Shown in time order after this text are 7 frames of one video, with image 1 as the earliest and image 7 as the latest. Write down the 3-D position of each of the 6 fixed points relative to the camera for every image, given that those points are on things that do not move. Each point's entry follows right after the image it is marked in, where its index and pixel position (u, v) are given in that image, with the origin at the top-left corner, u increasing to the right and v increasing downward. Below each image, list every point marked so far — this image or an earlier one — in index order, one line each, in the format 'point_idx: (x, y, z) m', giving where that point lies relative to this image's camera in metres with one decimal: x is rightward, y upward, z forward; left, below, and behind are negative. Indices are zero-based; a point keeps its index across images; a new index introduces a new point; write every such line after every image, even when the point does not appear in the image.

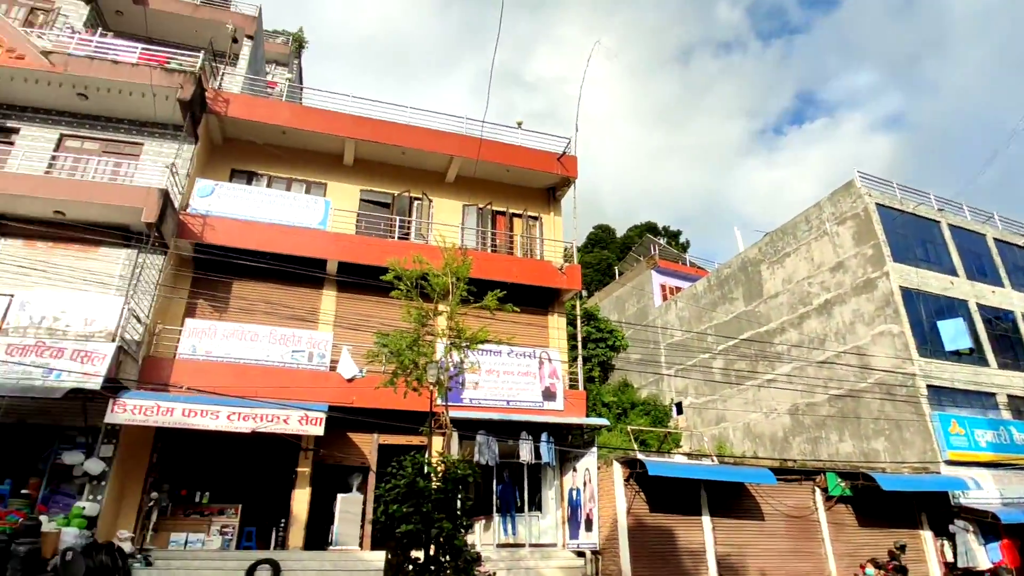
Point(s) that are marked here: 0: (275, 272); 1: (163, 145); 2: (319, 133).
0: (-5.9, +0.4, +15.4) m
1: (-8.6, +3.6, +15.3) m
2: (-5.1, +4.1, +16.4) m
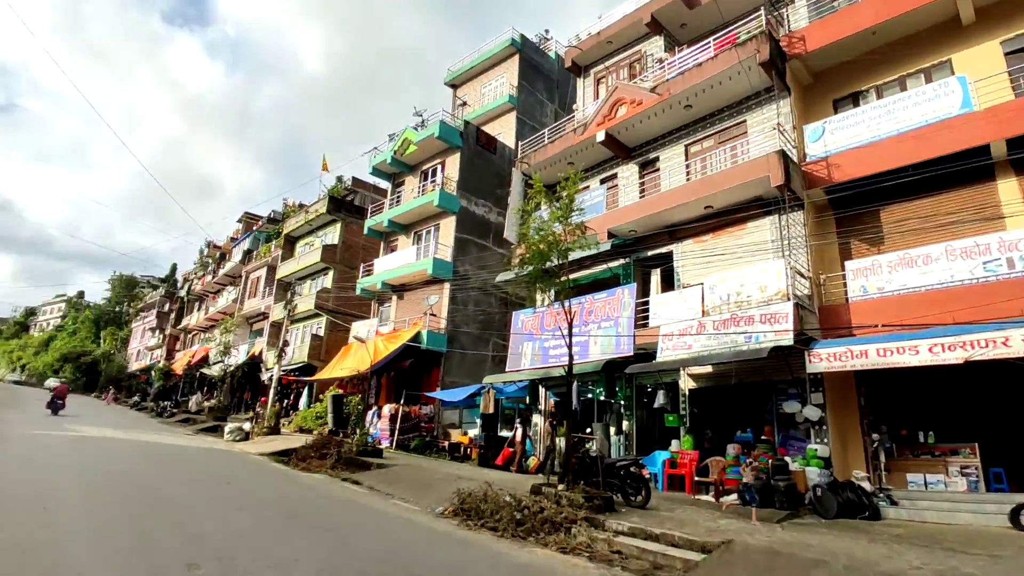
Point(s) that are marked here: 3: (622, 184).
0: (+9.1, +2.3, +13.4) m
1: (+6.5, +4.6, +15.8) m
2: (+9.1, +6.2, +13.7) m
3: (+3.4, +3.2, +19.1) m
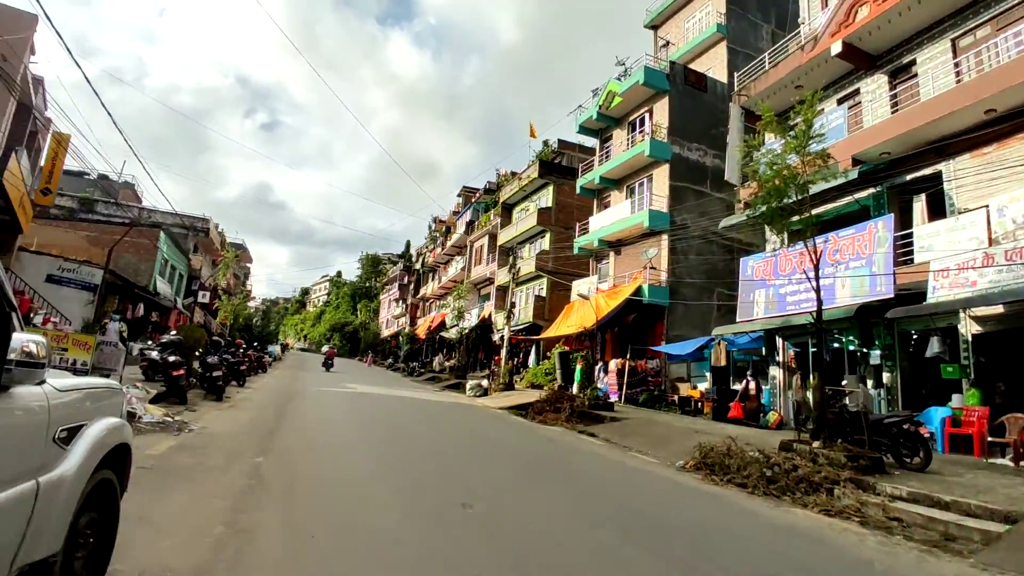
0: (+13.0, +4.0, +9.2) m
1: (+11.2, +6.3, +12.2) m
2: (+12.7, +7.9, +9.2) m
3: (+9.5, +5.0, +16.4) m
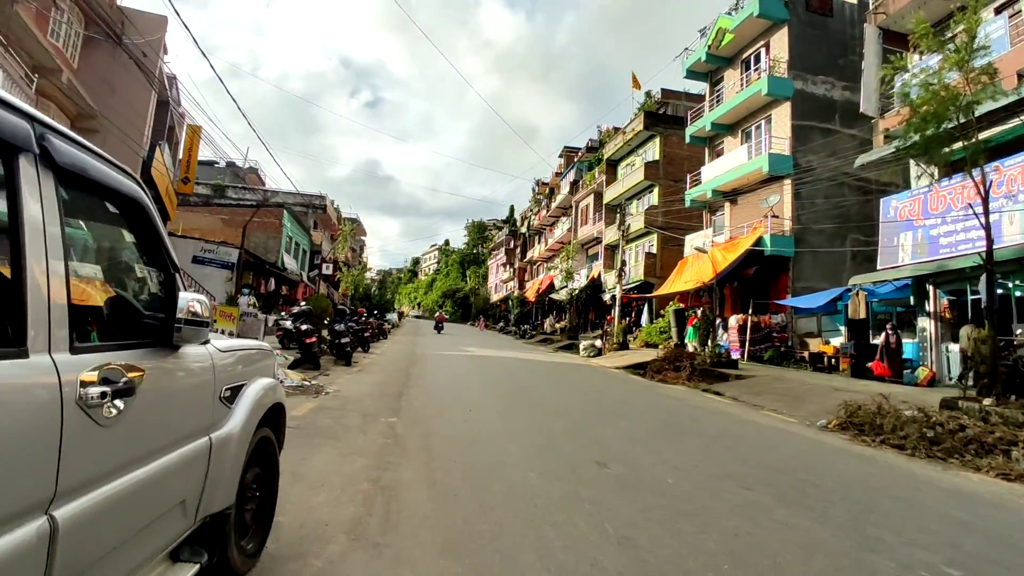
0: (+14.3, +5.2, +6.4) m
1: (+12.9, +7.6, +9.5) m
2: (+13.9, +9.1, +6.2) m
3: (+12.0, +6.5, +13.9) m
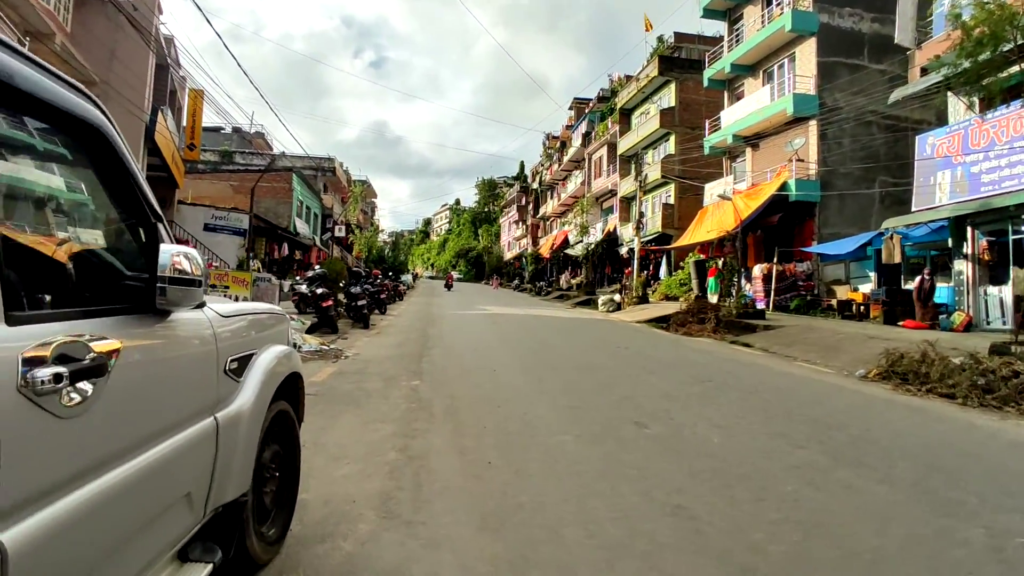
0: (+14.4, +6.1, +5.2) m
1: (+13.0, +8.6, +8.2) m
2: (+13.8, +9.9, +4.8) m
3: (+12.2, +7.9, +12.7) m
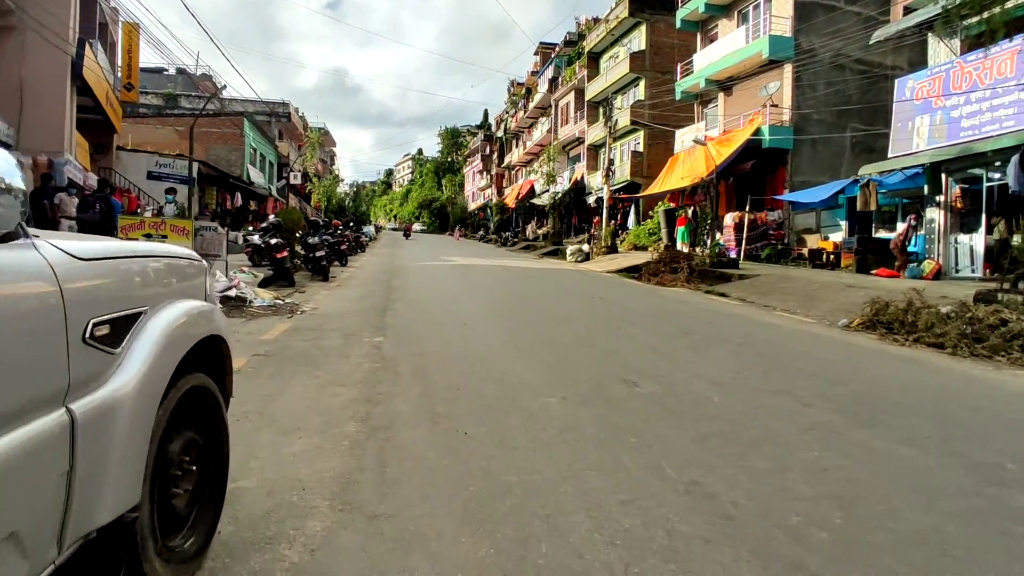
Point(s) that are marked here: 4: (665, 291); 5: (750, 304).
0: (+14.2, +6.6, +4.8) m
1: (+12.6, +9.4, +7.5) m
2: (+13.6, +10.4, +4.0) m
3: (+11.6, +8.9, +12.0) m
4: (+3.6, -0.1, +14.6) m
5: (+4.8, -0.3, +12.5) m
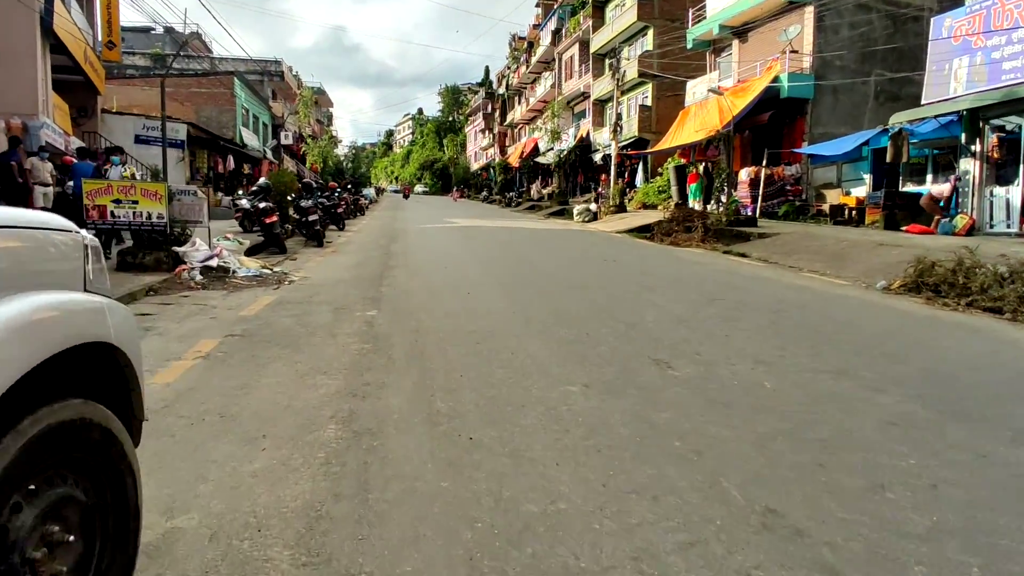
0: (+14.2, +7.0, +3.5) m
1: (+12.6, +9.9, +6.0) m
2: (+13.6, +10.7, +2.5) m
3: (+11.6, +9.8, +10.5) m
4: (+3.8, +0.8, +13.7) m
5: (+5.0, +0.4, +11.6) m
